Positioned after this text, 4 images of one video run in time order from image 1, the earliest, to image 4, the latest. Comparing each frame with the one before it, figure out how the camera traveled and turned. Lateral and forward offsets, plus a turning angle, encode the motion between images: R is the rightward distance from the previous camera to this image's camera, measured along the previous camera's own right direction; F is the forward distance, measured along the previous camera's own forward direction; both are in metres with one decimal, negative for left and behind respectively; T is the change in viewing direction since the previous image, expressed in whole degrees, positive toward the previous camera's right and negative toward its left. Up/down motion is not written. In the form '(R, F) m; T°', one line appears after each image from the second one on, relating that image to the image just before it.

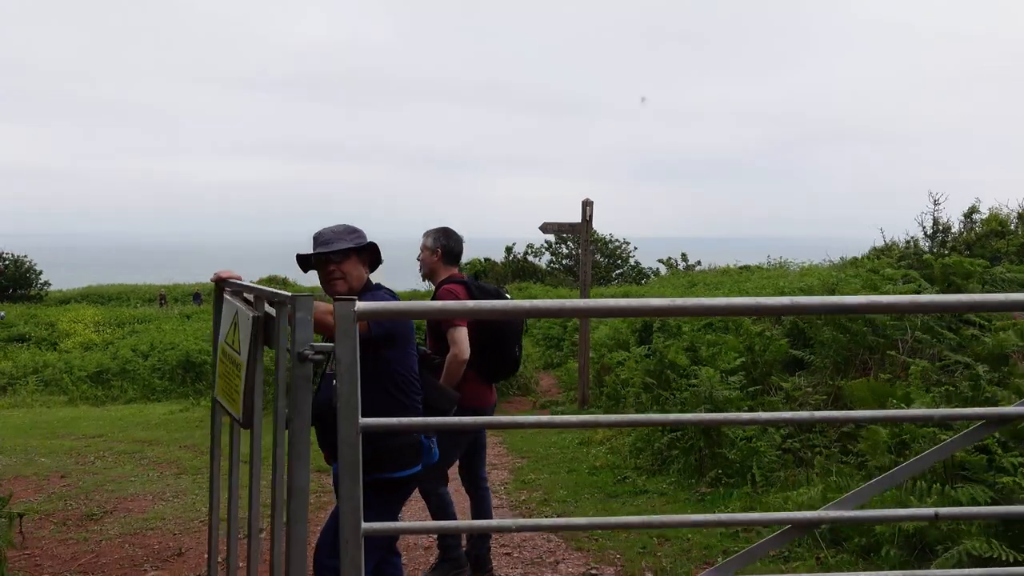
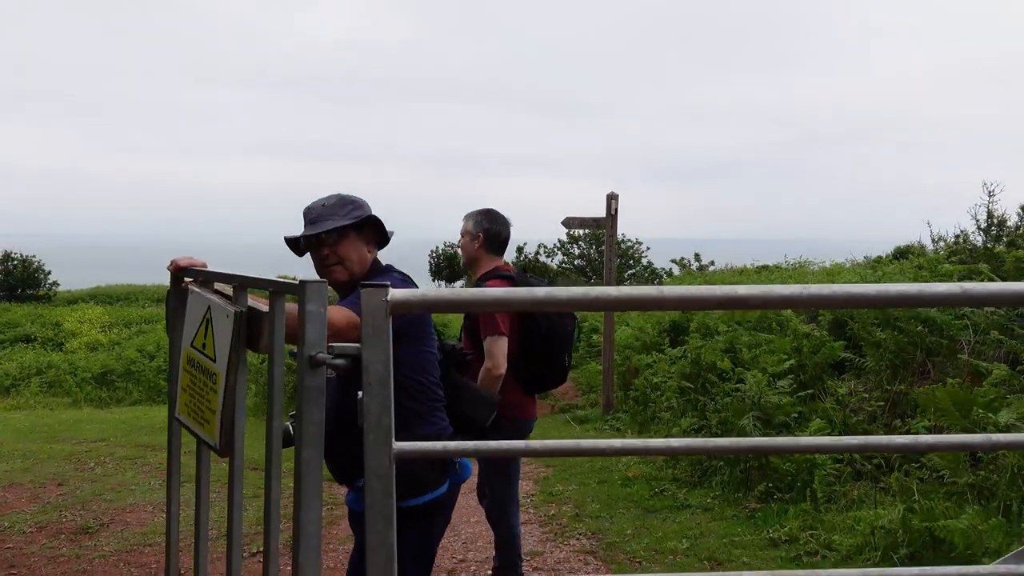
(-0.2, +0.5) m; -1°
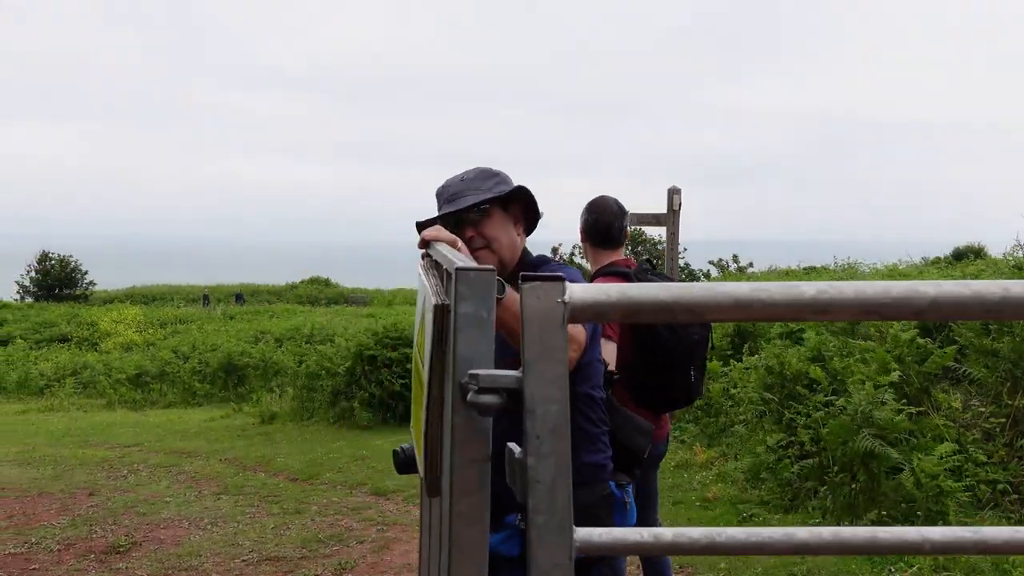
(-0.3, +0.6) m; -2°
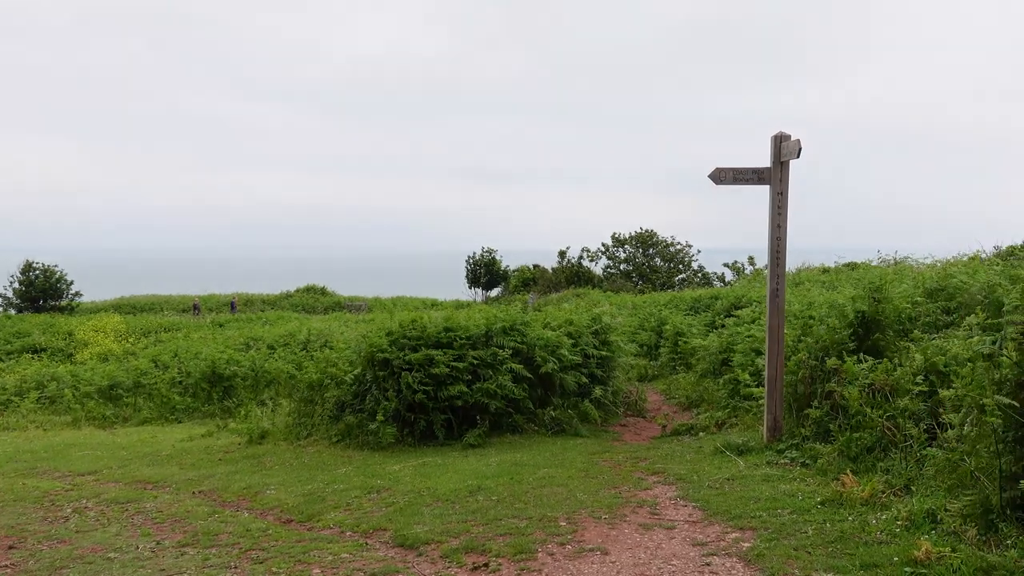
(-0.6, +2.2) m; 0°
